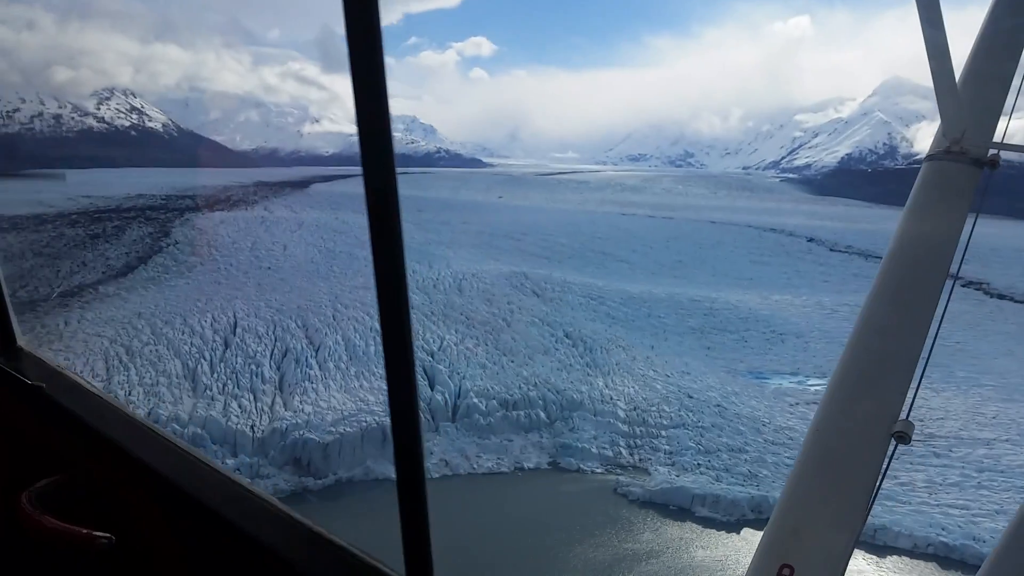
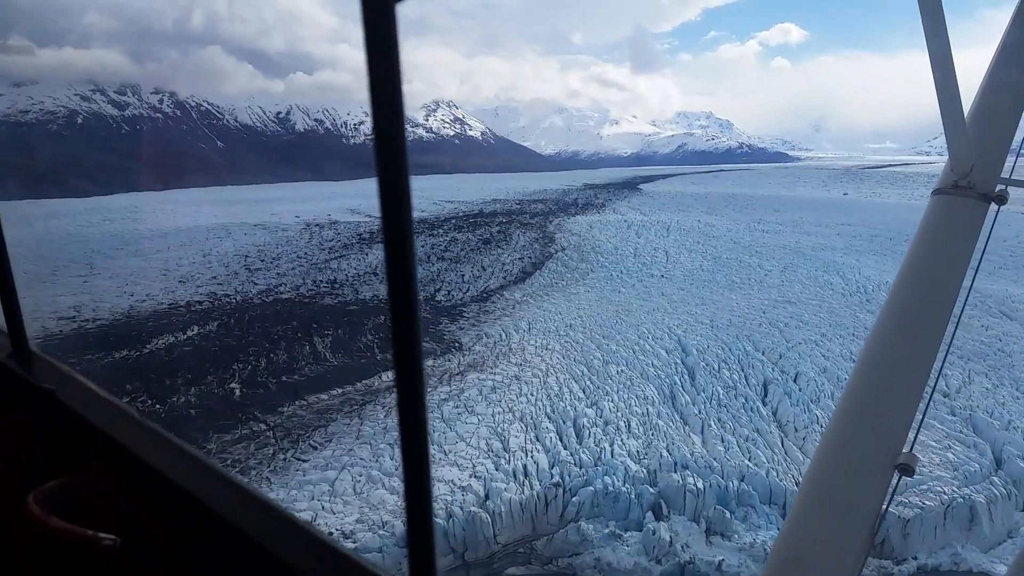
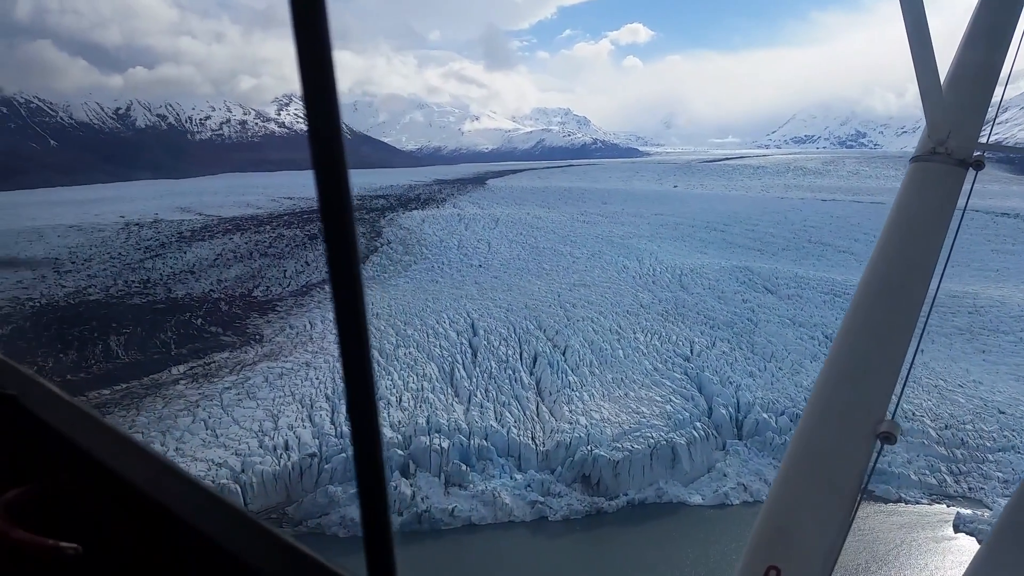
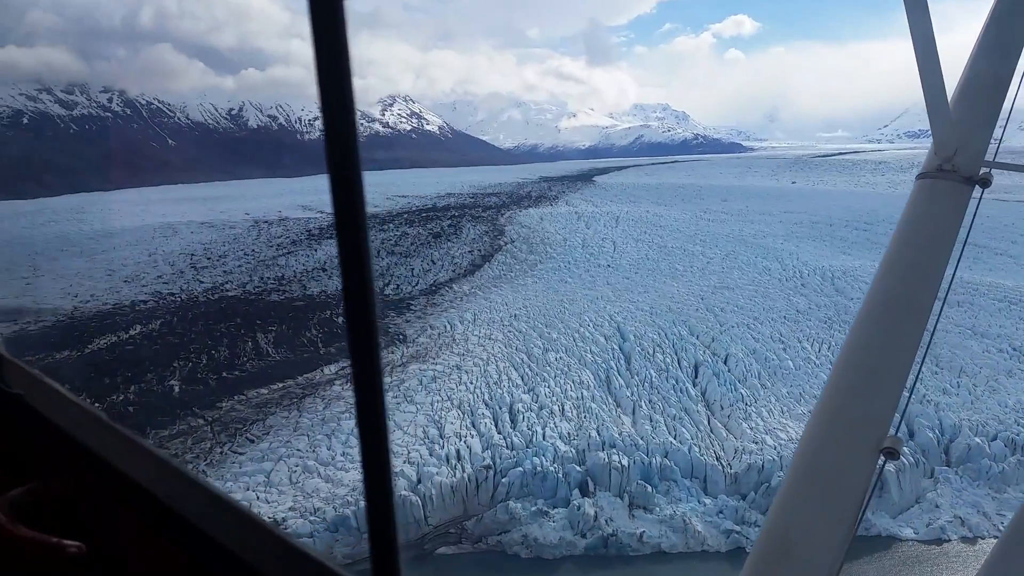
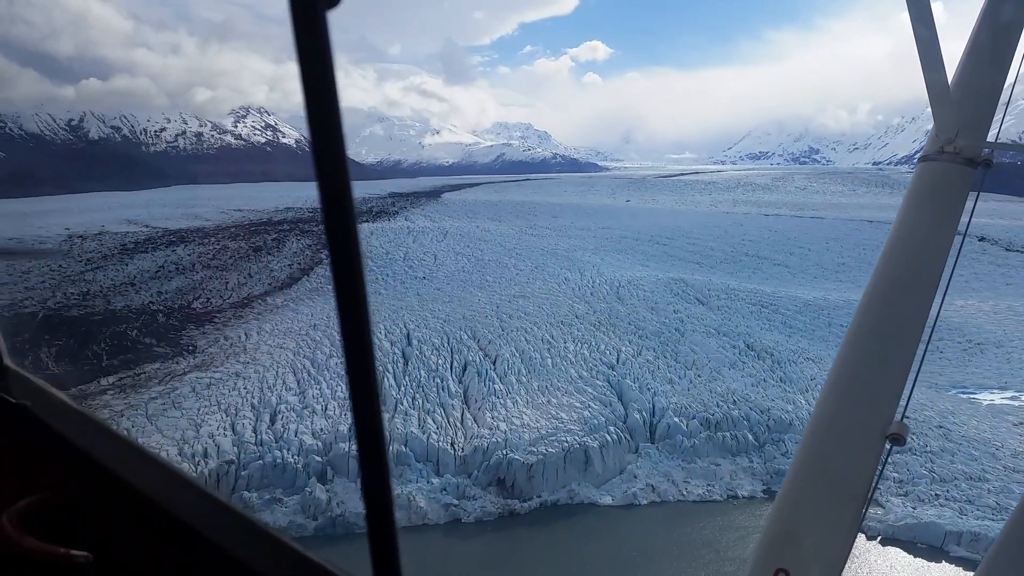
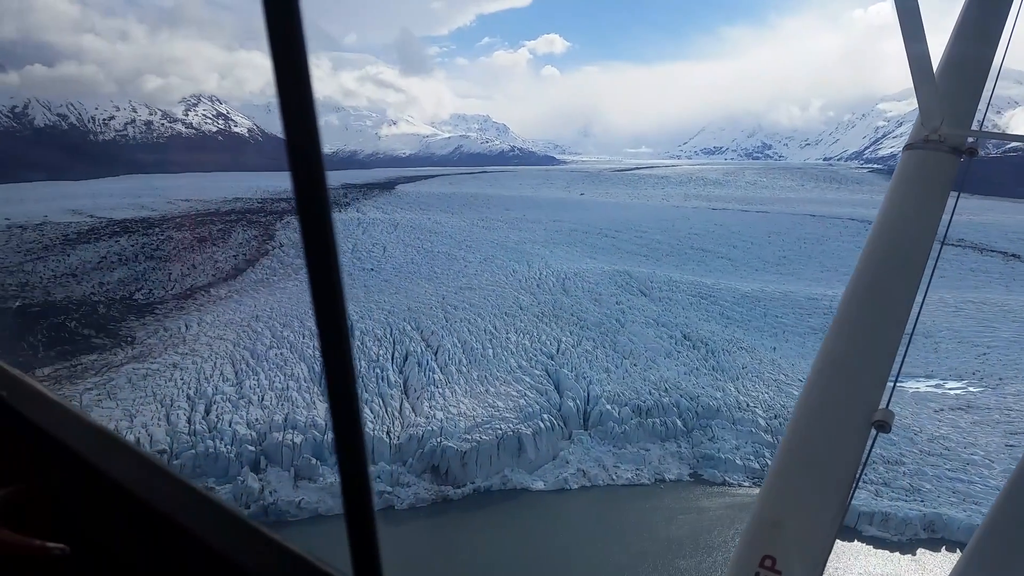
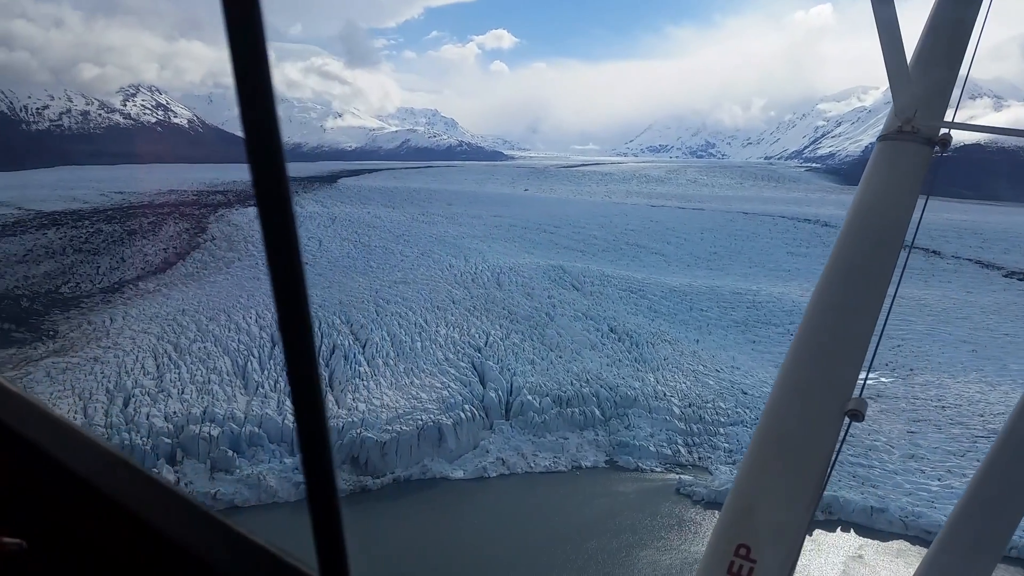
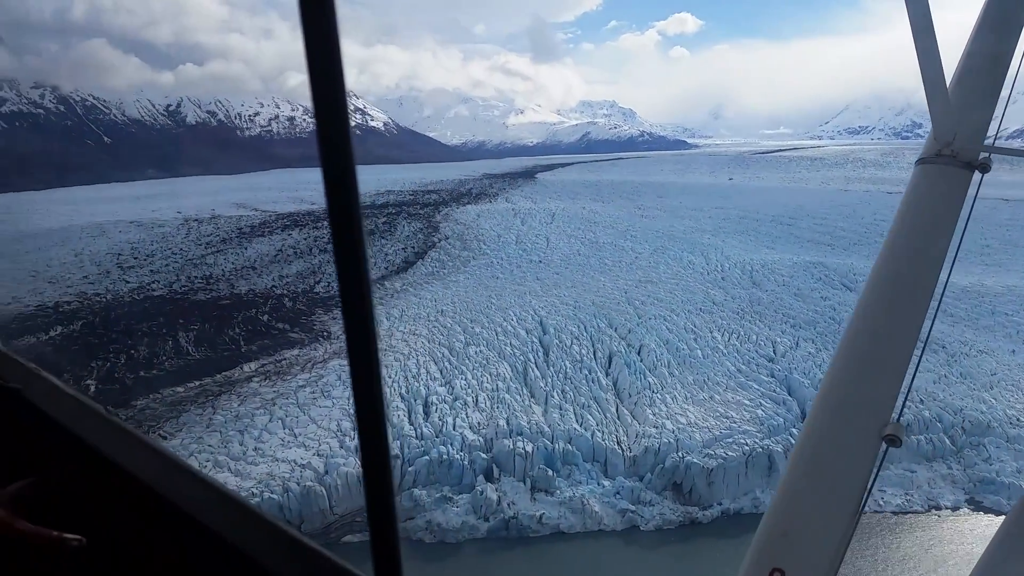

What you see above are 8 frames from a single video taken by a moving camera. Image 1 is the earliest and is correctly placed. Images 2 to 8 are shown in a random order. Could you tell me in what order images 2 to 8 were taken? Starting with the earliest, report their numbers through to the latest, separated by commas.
7, 6, 5, 3, 8, 4, 2
